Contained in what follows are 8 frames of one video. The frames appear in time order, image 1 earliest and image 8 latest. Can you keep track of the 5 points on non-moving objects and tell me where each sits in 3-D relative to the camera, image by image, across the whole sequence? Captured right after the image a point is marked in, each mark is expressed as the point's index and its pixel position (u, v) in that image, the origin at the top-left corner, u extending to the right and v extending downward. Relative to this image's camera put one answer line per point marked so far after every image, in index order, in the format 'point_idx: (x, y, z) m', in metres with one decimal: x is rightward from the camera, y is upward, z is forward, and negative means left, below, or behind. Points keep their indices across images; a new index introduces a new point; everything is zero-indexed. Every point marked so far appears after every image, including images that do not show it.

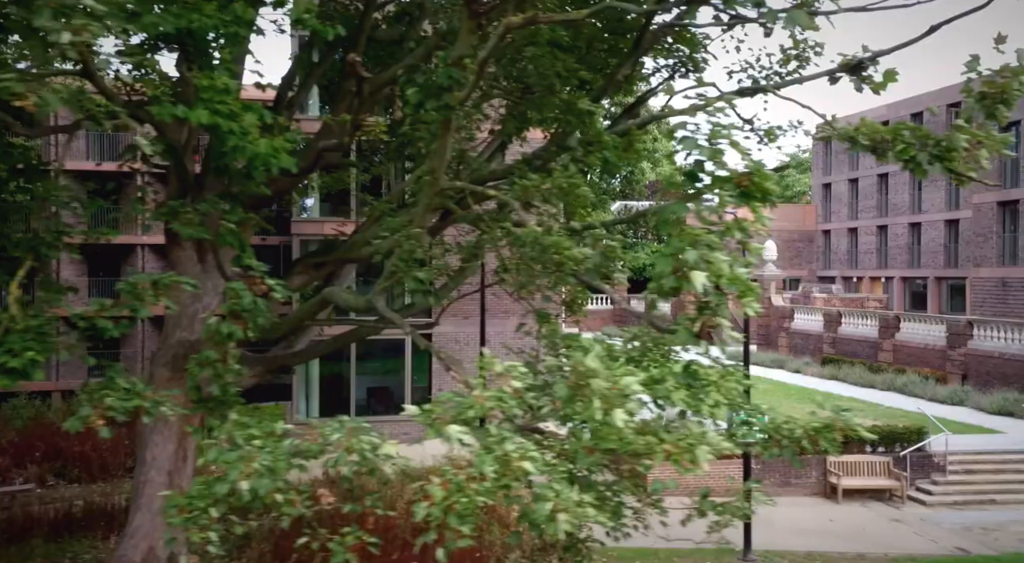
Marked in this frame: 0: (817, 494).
0: (+5.5, -3.9, +18.1) m
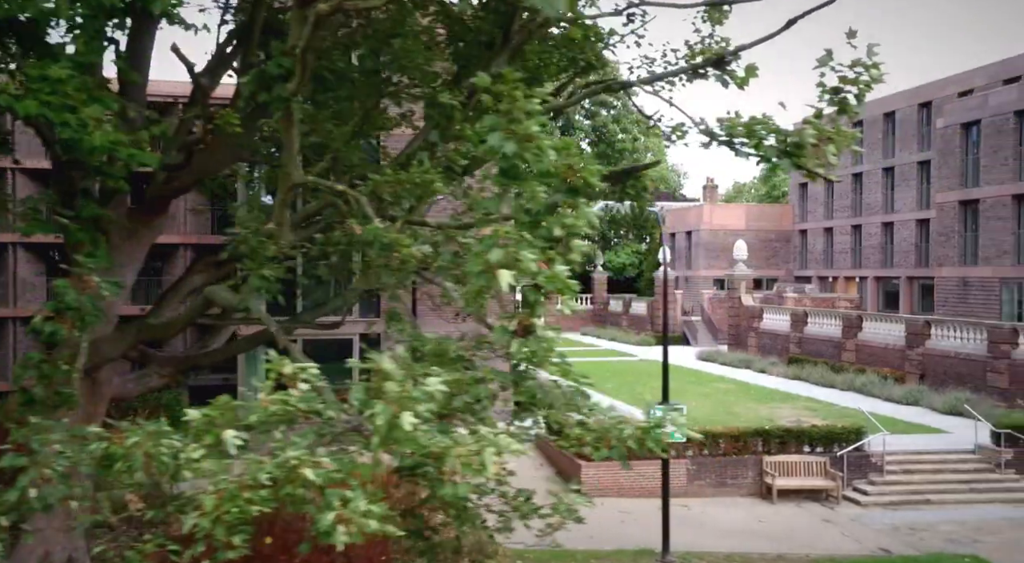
0: (+4.3, -3.9, +18.0) m
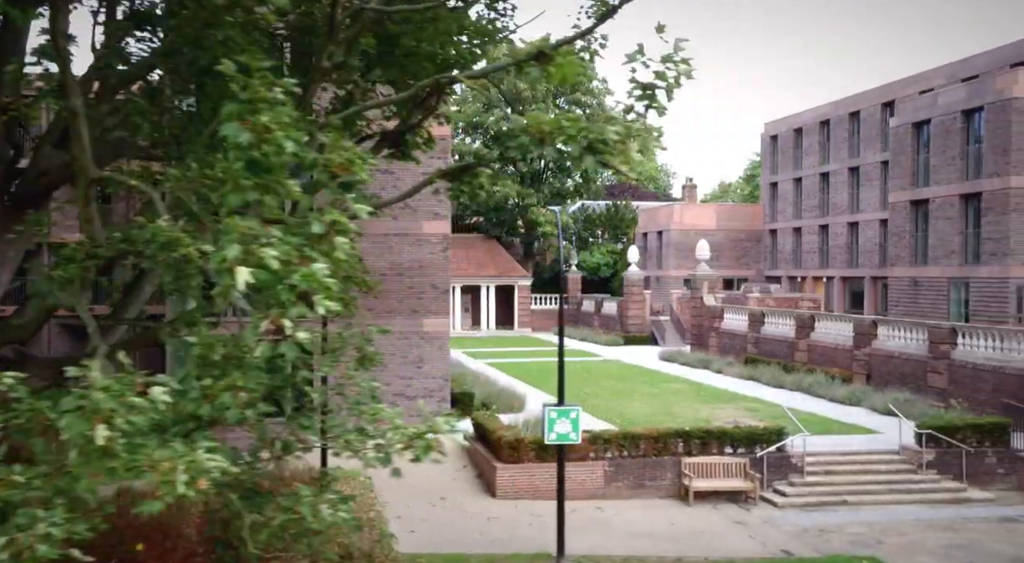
0: (+2.9, -3.9, +17.8) m
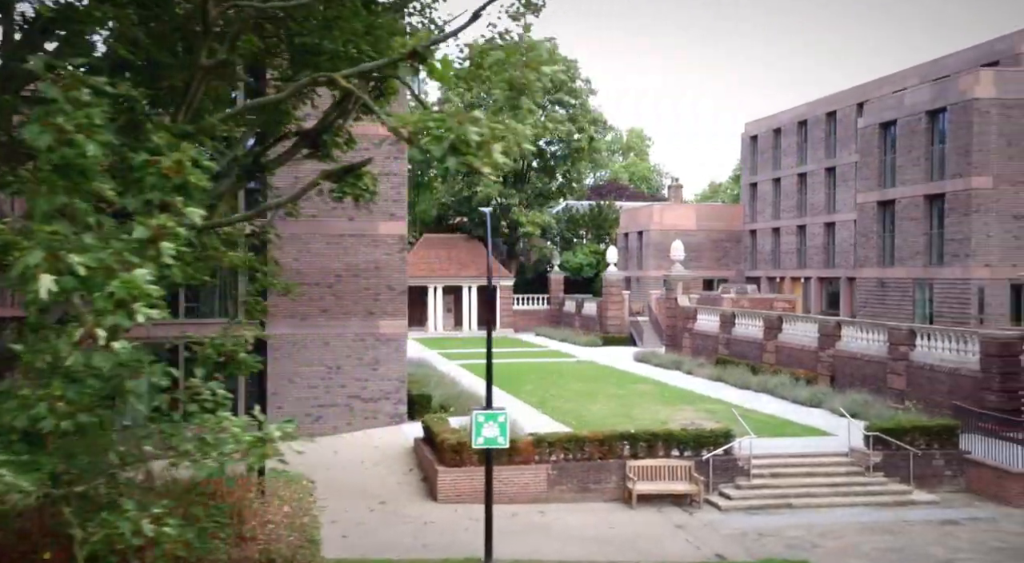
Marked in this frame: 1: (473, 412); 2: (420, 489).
0: (+1.8, -3.9, +17.7) m
1: (-0.5, -1.7, +13.0) m
2: (-1.6, -3.7, +17.7) m
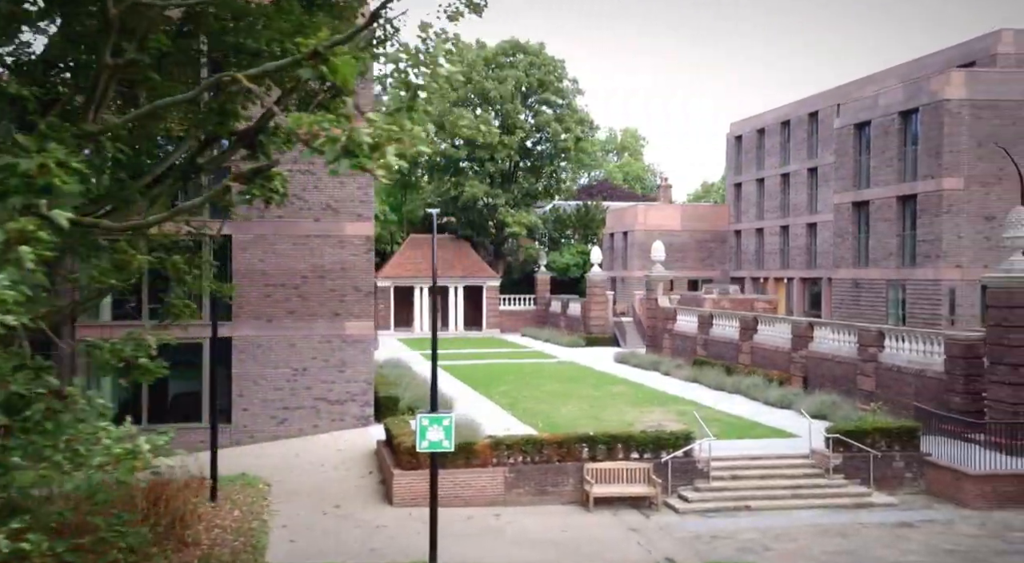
0: (+1.1, -3.9, +17.6) m
1: (-1.2, -1.8, +12.9) m
2: (-2.4, -3.7, +17.5) m
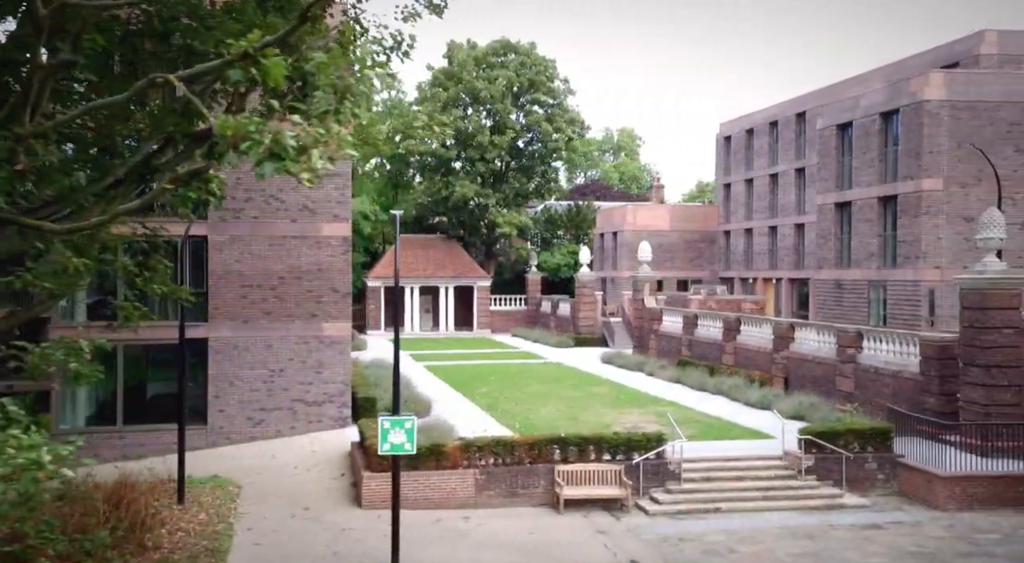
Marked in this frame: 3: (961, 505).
0: (+0.6, -3.9, +17.5) m
1: (-1.7, -1.8, +12.9) m
2: (-2.9, -3.8, +17.5) m
3: (+7.8, -3.9, +17.2) m
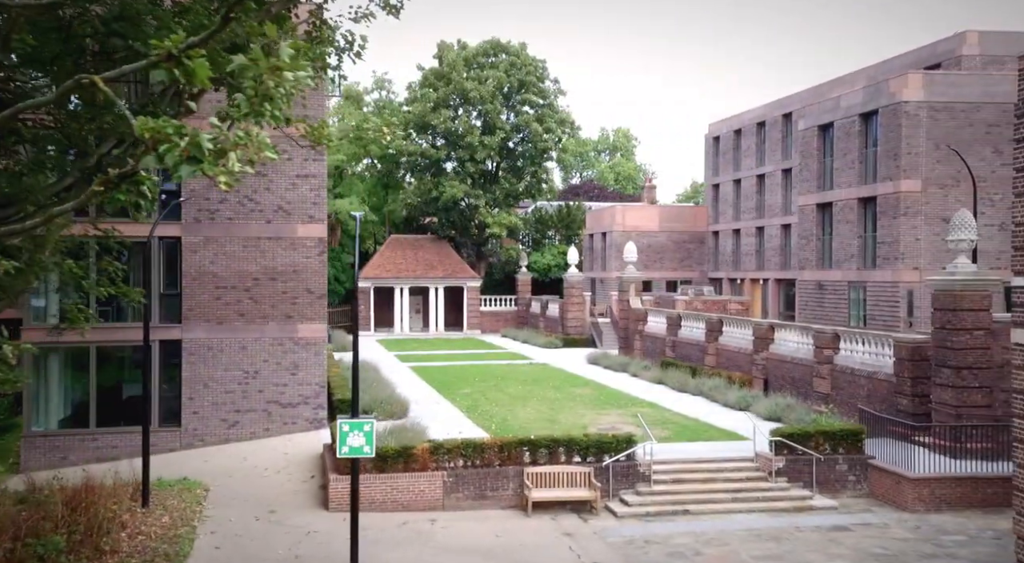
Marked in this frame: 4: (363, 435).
0: (0.0, -4.0, +17.5) m
1: (-2.2, -1.8, +12.8) m
2: (-3.5, -3.8, +17.4) m
3: (+7.3, -3.9, +17.2) m
4: (-1.9, -2.0, +12.8) m
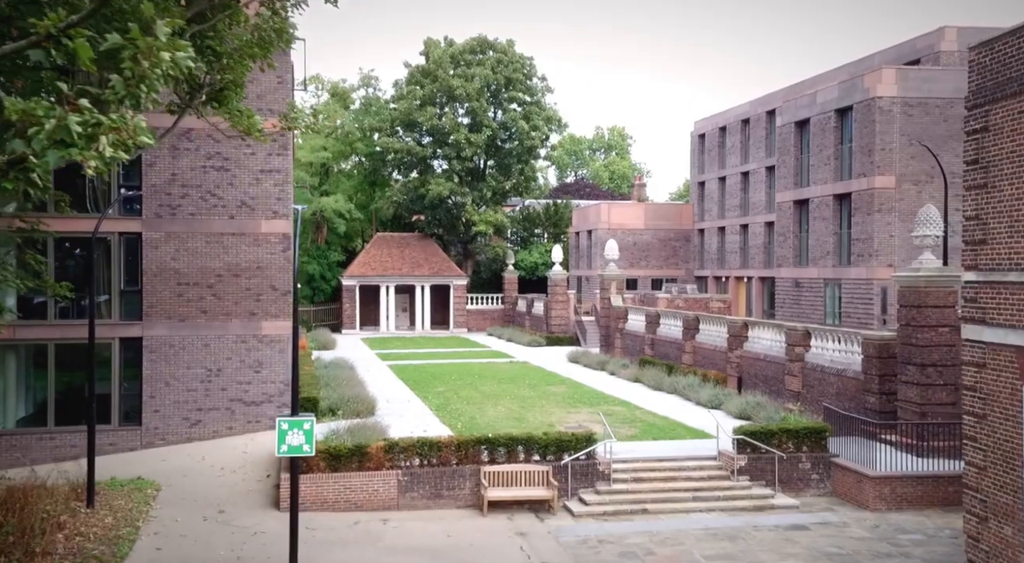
0: (-0.7, -3.9, +17.2) m
1: (-3.0, -1.7, +12.5) m
2: (-4.2, -3.7, +17.1) m
3: (+6.5, -3.8, +17.0) m
4: (-2.6, -1.9, +12.5) m
